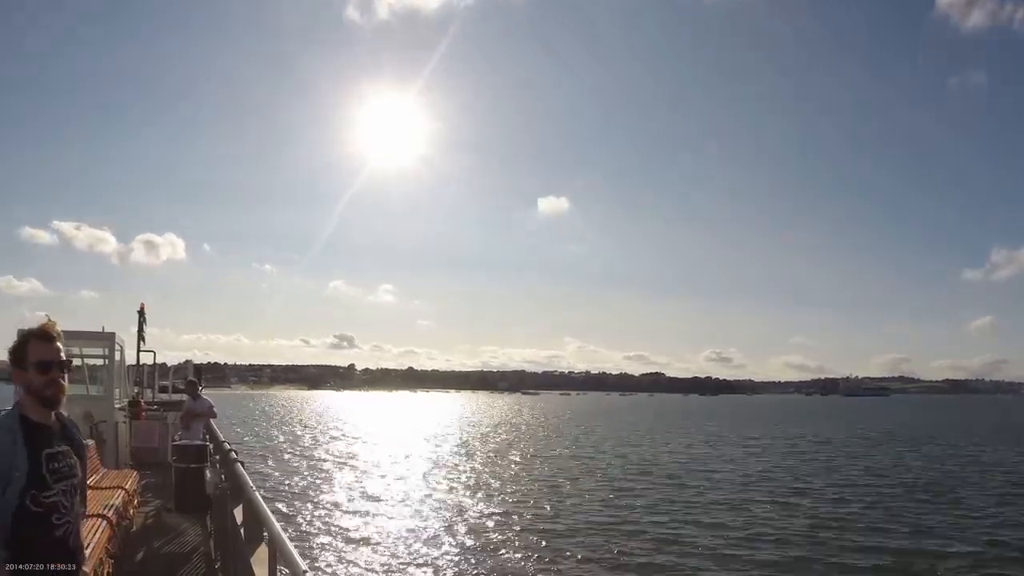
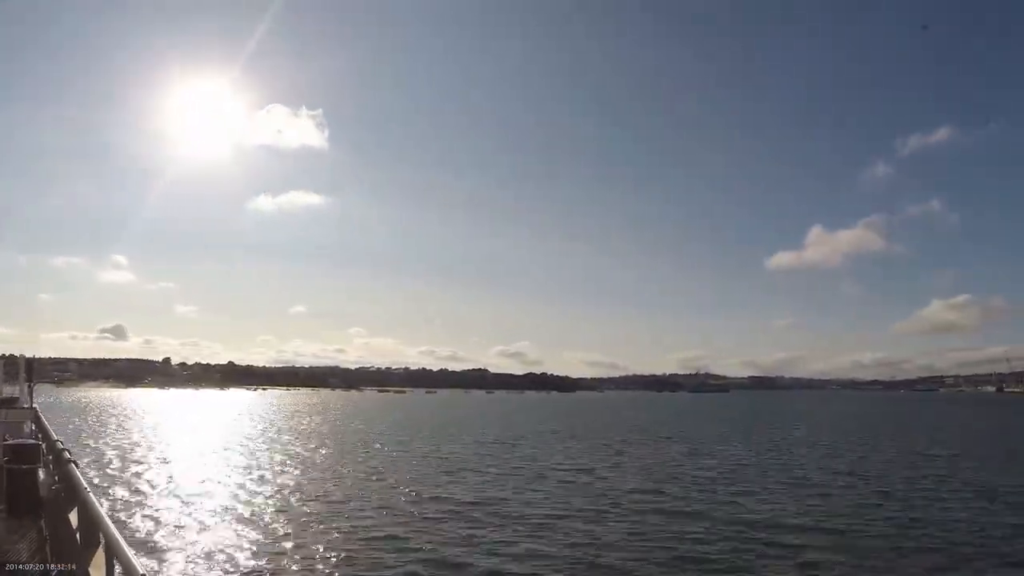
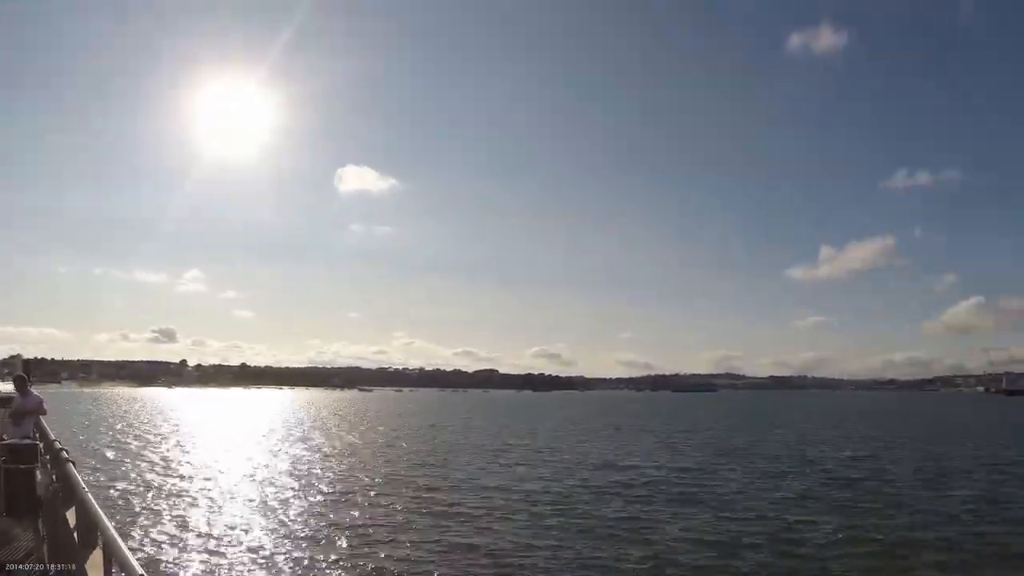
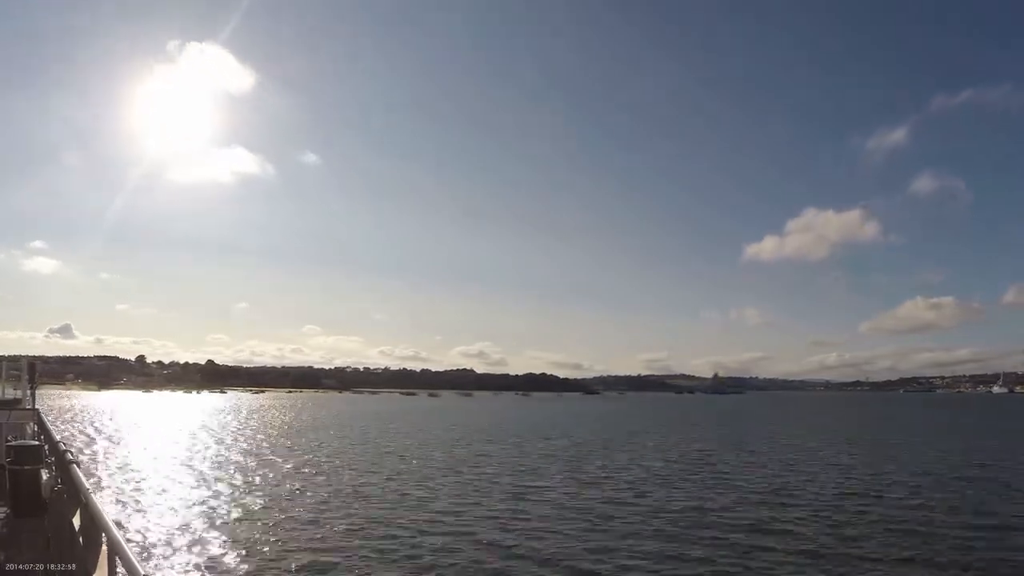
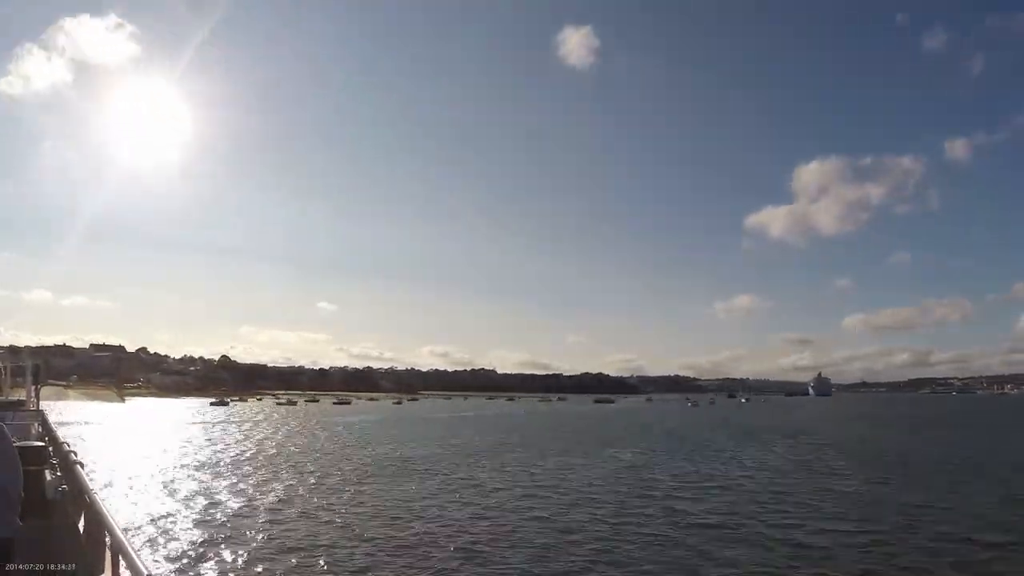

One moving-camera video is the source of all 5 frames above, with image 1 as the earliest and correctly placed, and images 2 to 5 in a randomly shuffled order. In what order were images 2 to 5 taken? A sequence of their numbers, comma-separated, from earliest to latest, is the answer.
3, 2, 4, 5
